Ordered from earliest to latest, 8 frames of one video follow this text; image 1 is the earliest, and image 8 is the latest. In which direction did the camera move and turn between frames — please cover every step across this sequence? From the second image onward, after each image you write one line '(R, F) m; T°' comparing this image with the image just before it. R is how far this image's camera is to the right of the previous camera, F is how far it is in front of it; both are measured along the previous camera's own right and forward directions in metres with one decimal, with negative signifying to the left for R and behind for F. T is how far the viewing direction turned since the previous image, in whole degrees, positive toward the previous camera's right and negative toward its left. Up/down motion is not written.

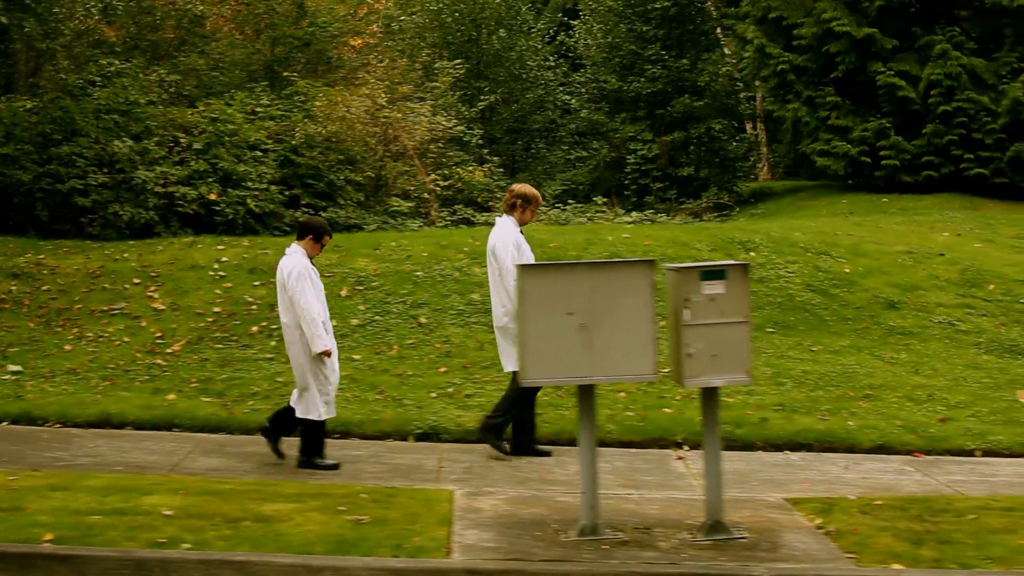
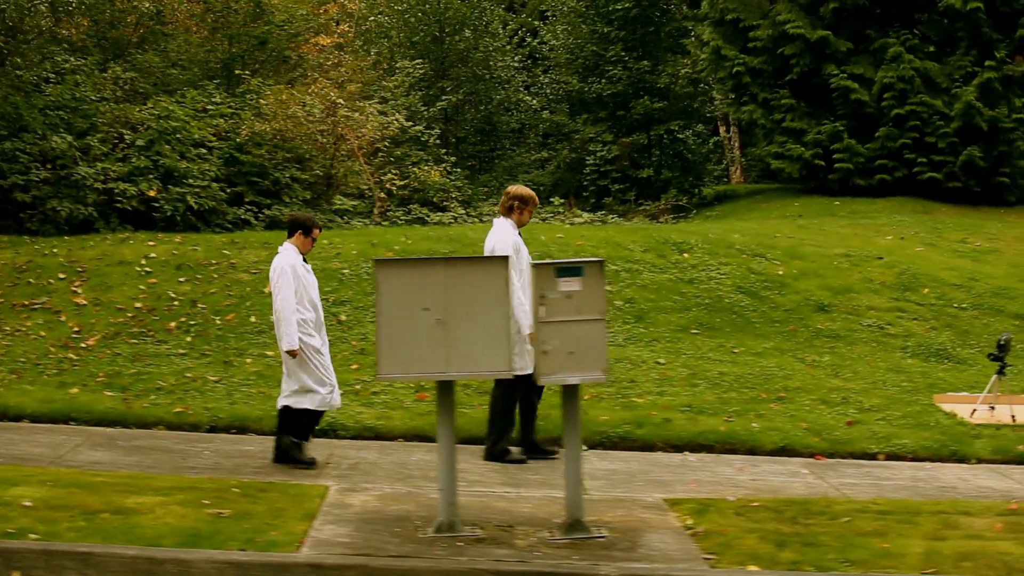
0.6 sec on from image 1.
(+0.7, 0.0) m; -1°
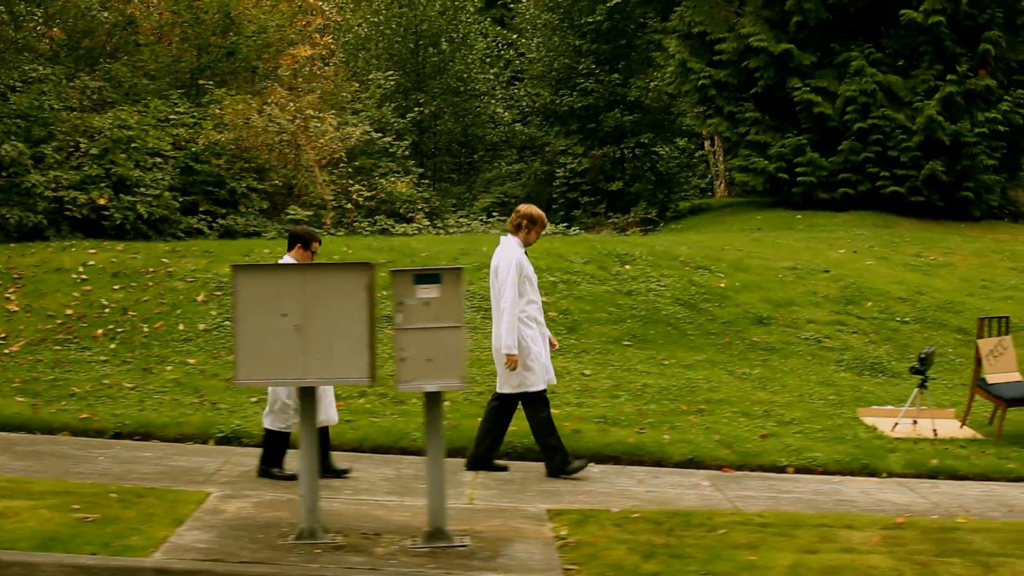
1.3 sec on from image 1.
(+0.8, 0.0) m; -1°
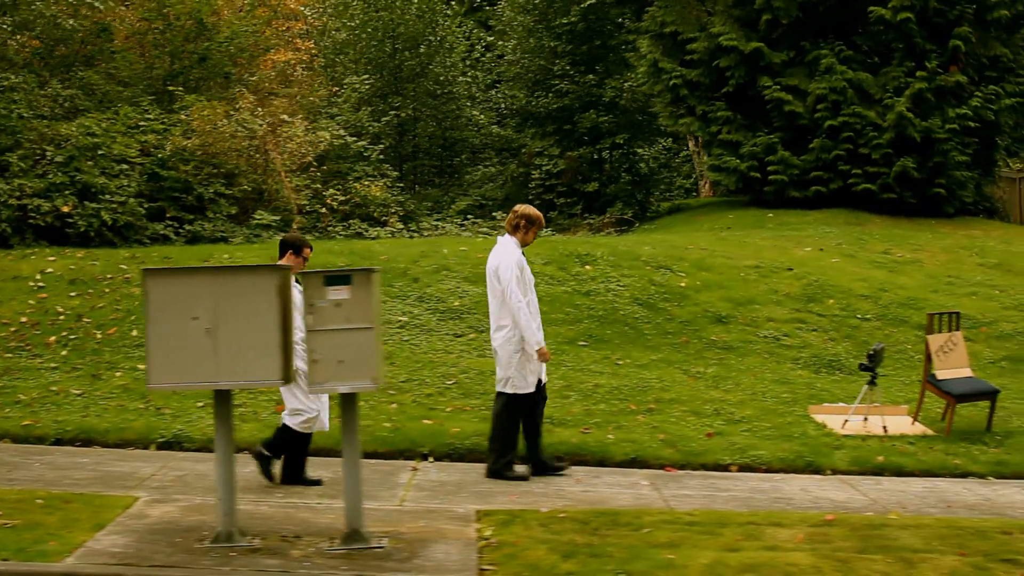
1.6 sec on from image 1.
(+0.5, 0.0) m; -1°
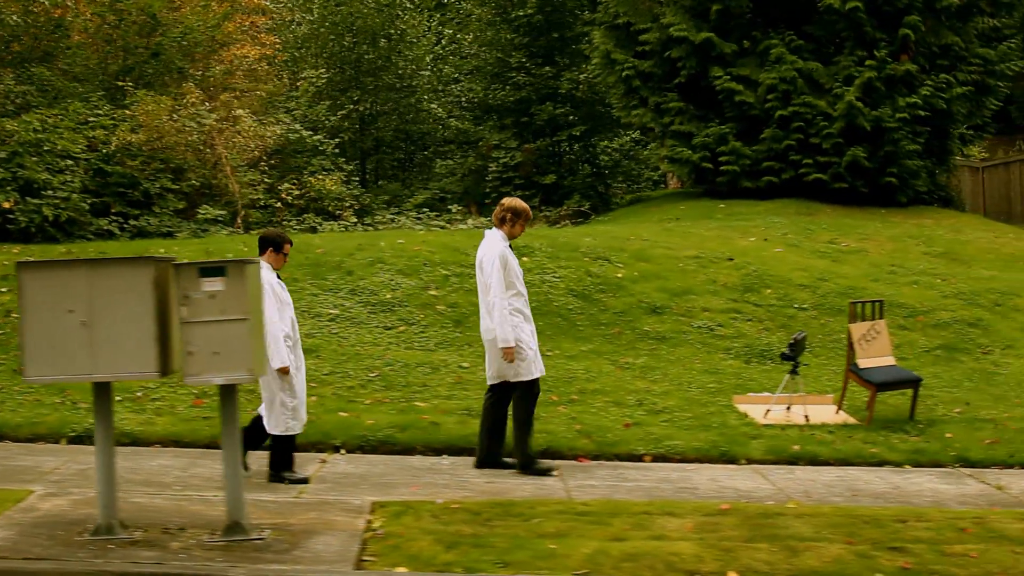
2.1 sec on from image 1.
(+0.6, 0.0) m; 0°
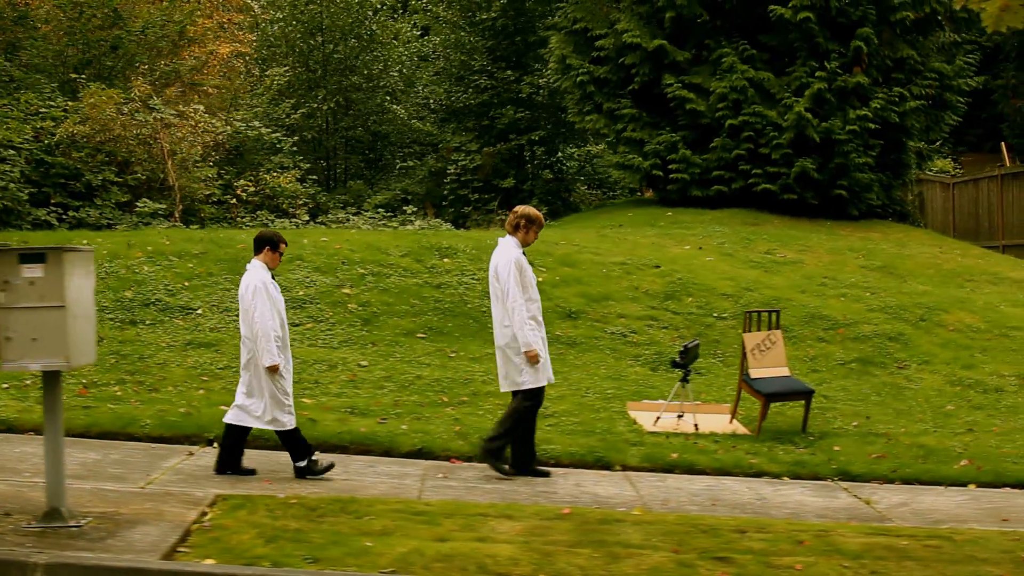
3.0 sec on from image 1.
(+1.0, 0.0) m; -1°
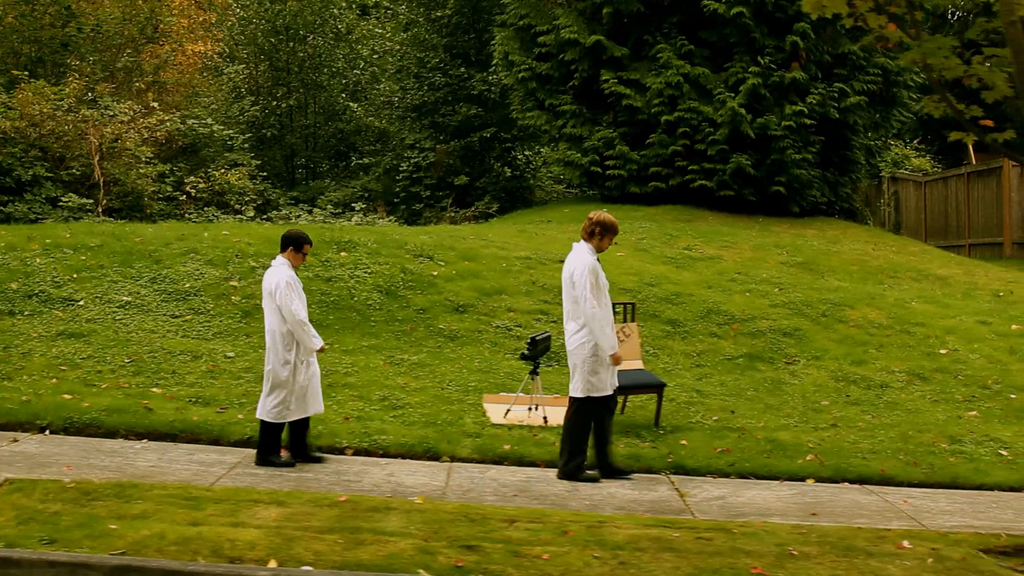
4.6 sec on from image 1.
(+1.5, +0.1) m; -3°
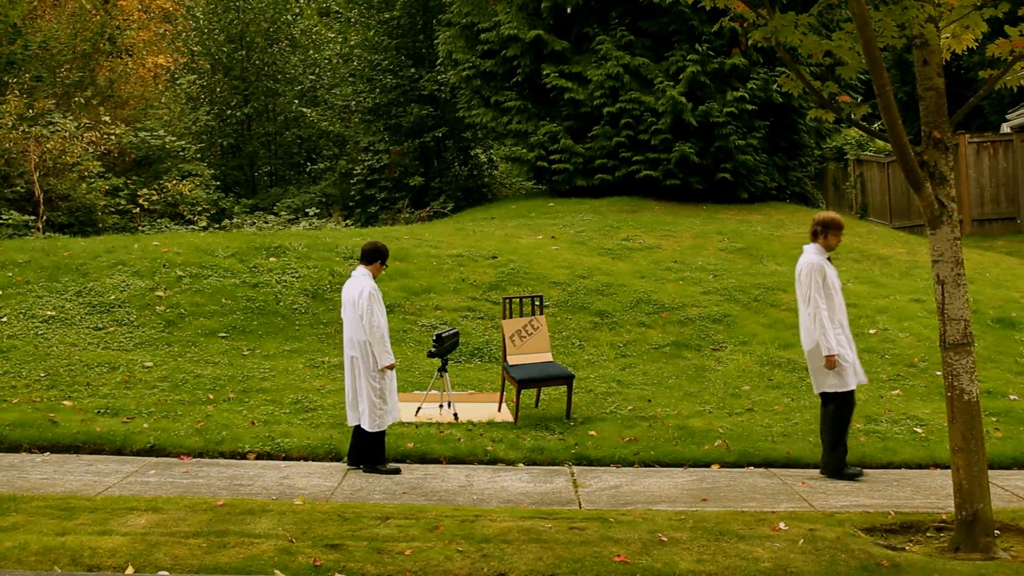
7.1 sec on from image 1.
(+0.8, 0.0) m; -1°
